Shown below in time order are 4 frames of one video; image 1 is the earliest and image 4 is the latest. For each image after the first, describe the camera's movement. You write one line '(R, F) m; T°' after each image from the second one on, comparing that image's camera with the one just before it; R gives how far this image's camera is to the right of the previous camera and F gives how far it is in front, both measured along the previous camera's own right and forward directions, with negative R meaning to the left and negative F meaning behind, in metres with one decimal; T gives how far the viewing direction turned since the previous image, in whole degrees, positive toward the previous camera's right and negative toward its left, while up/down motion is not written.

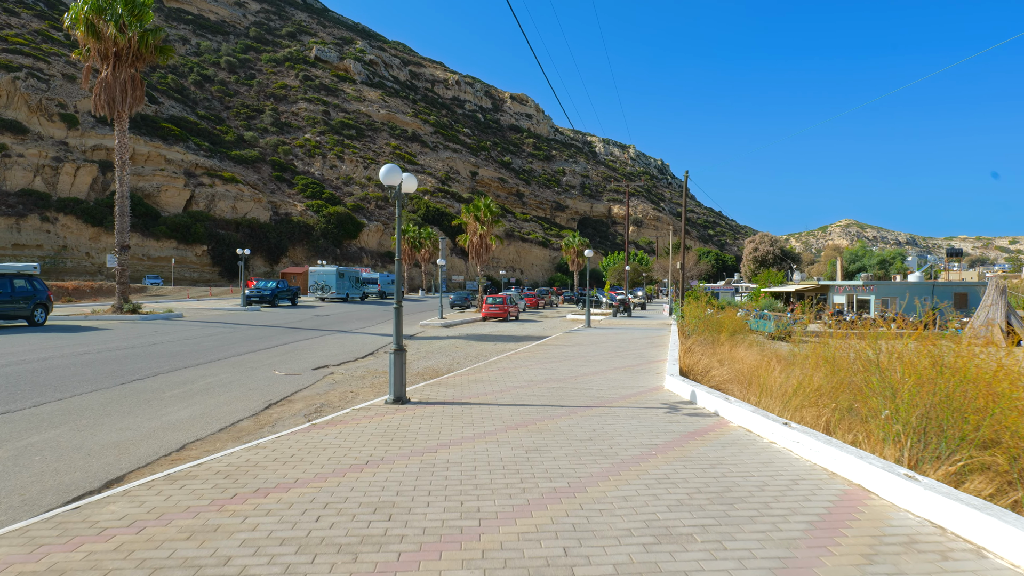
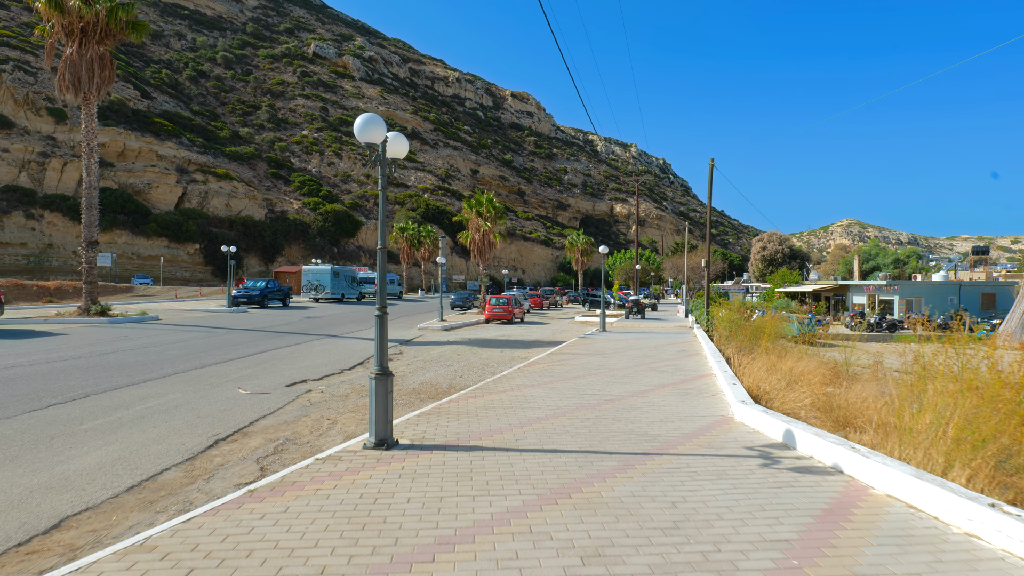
(-0.2, +2.1) m; 0°
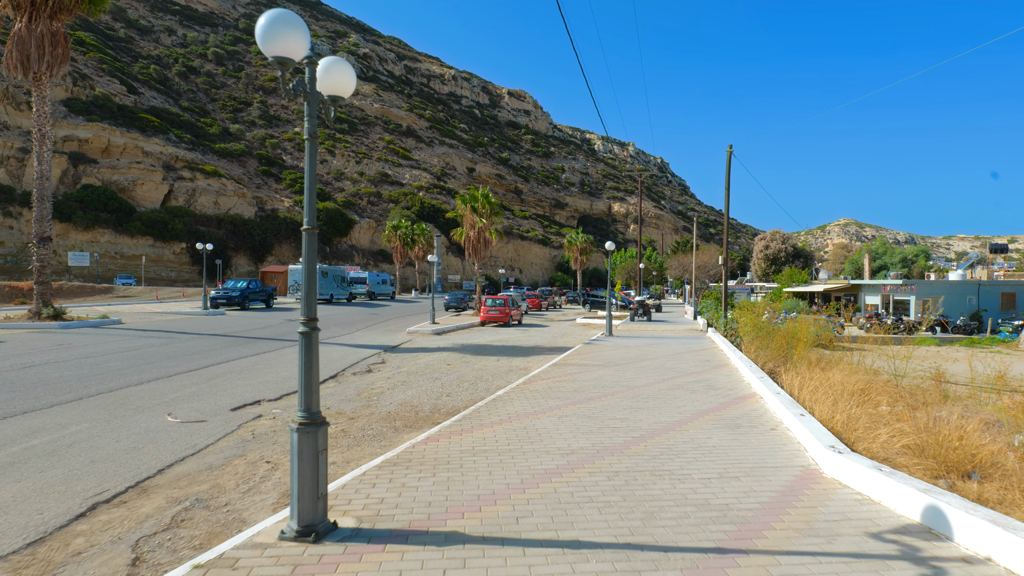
(0.0, +1.9) m; 0°
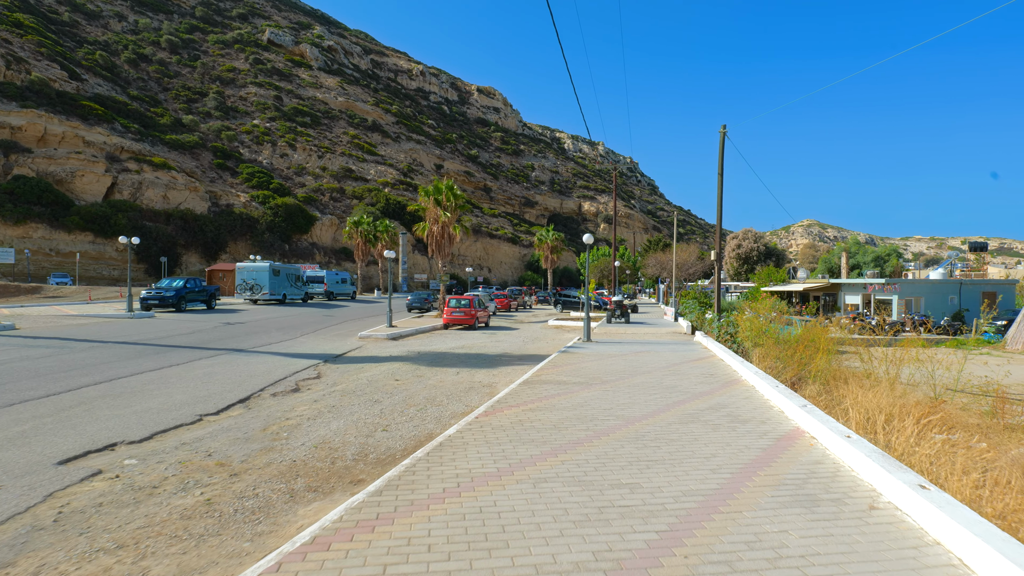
(+0.1, +2.4) m; +3°
